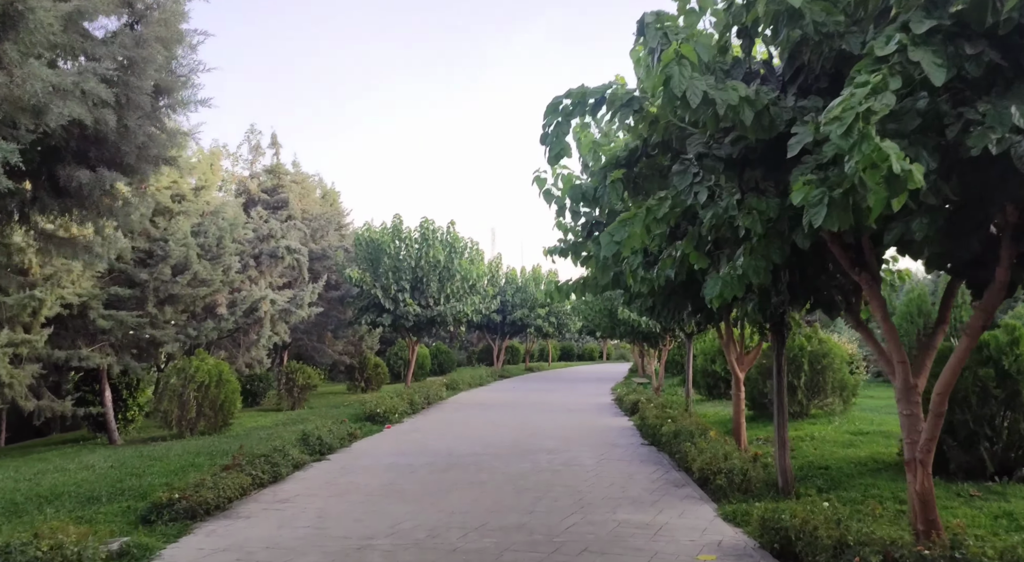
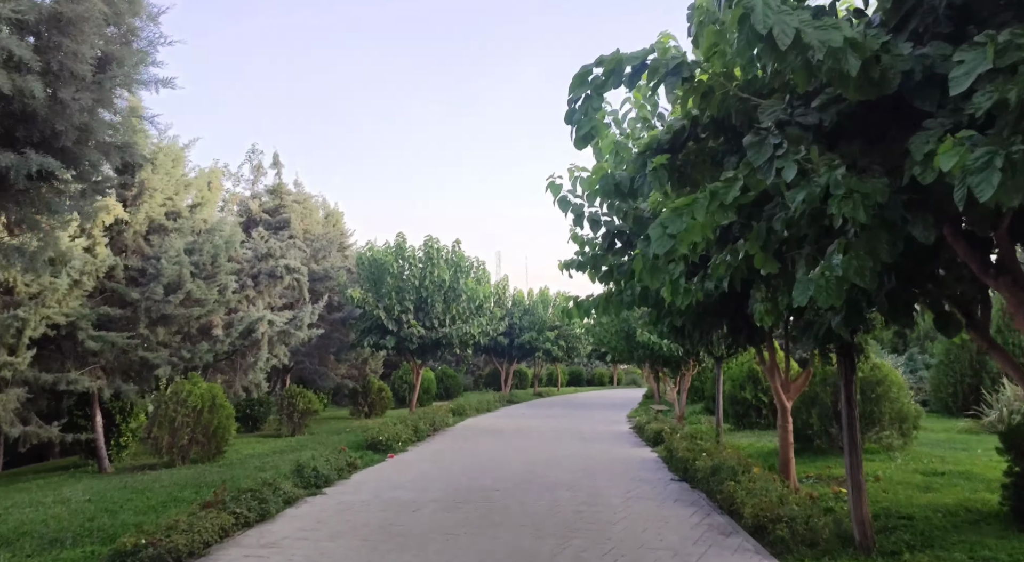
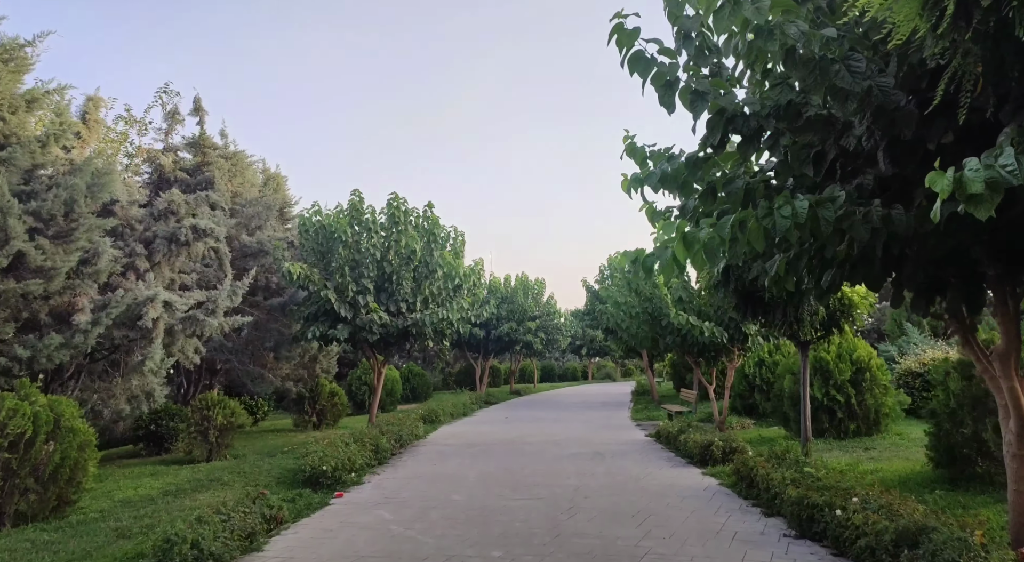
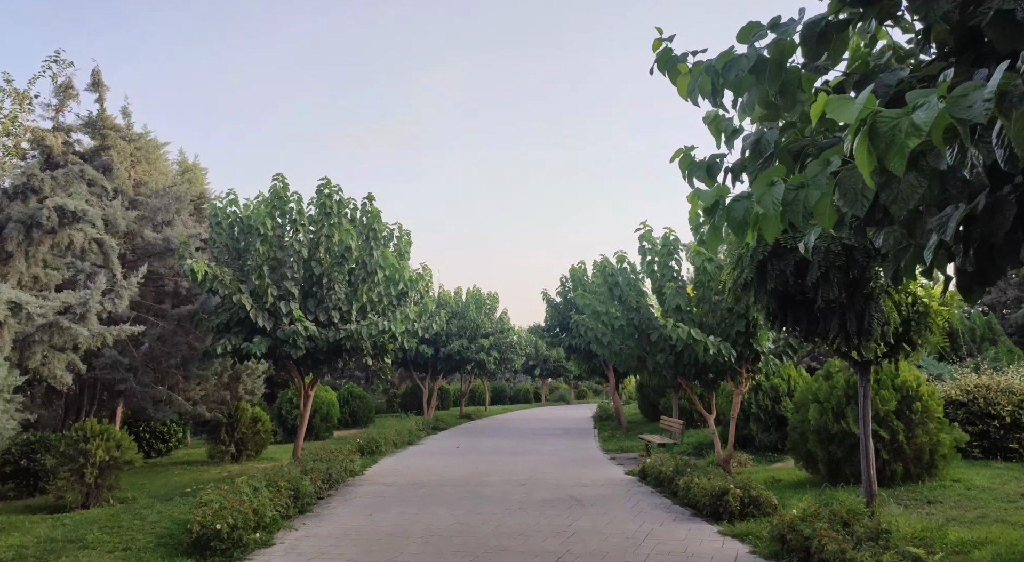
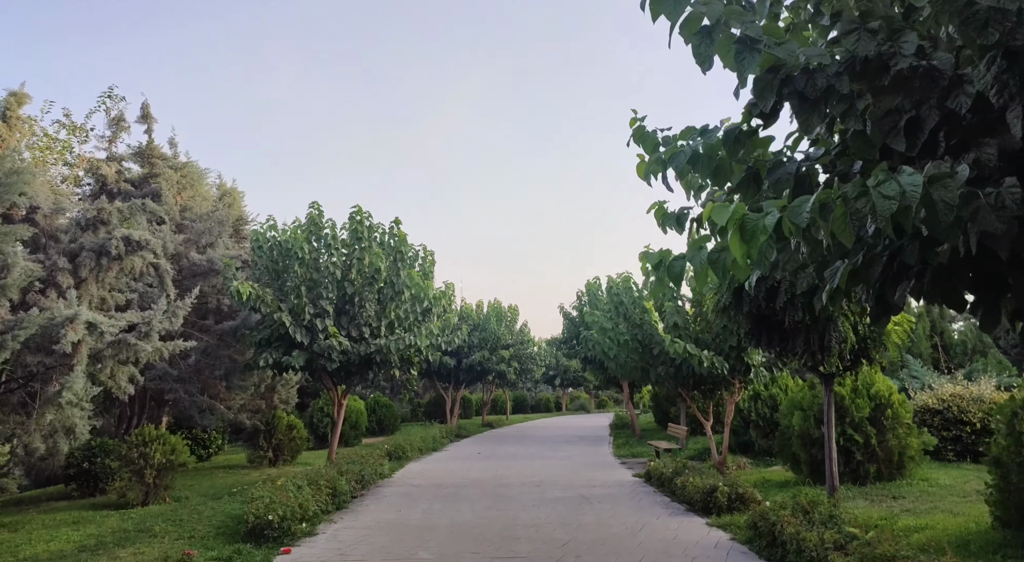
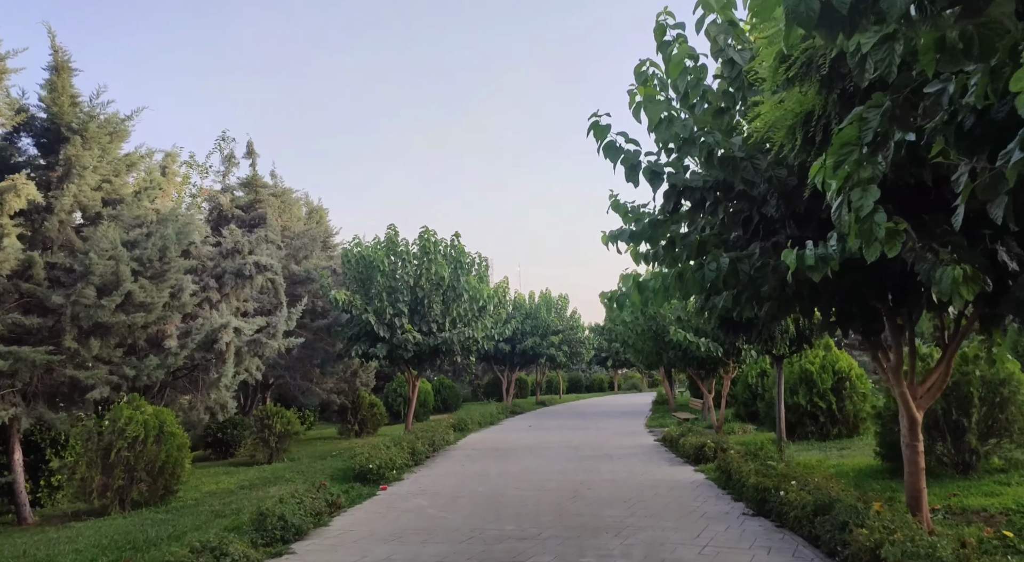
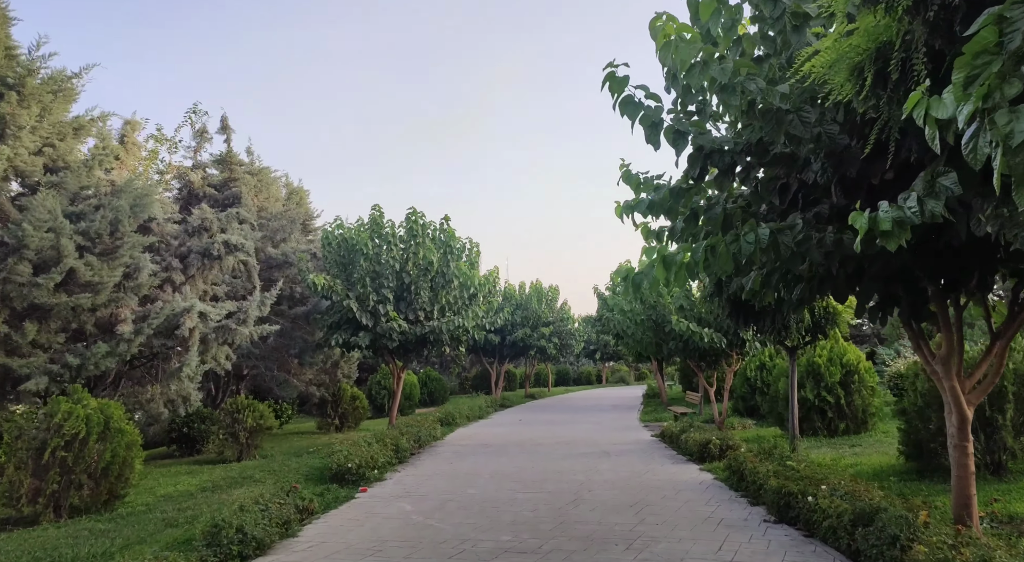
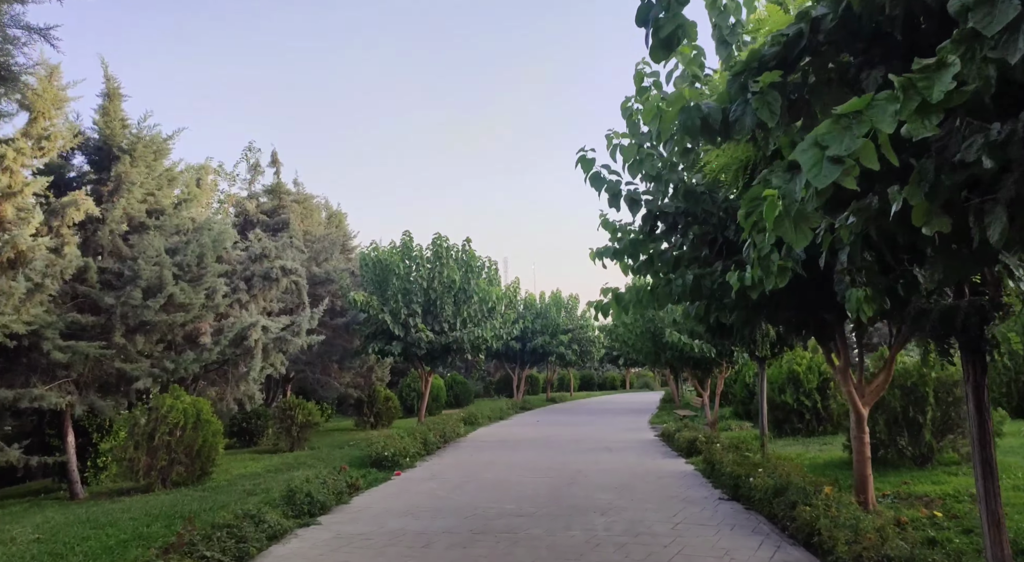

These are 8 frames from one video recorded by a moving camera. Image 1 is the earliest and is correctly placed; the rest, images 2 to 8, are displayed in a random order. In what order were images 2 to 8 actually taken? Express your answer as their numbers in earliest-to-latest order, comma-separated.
2, 8, 6, 7, 3, 5, 4
